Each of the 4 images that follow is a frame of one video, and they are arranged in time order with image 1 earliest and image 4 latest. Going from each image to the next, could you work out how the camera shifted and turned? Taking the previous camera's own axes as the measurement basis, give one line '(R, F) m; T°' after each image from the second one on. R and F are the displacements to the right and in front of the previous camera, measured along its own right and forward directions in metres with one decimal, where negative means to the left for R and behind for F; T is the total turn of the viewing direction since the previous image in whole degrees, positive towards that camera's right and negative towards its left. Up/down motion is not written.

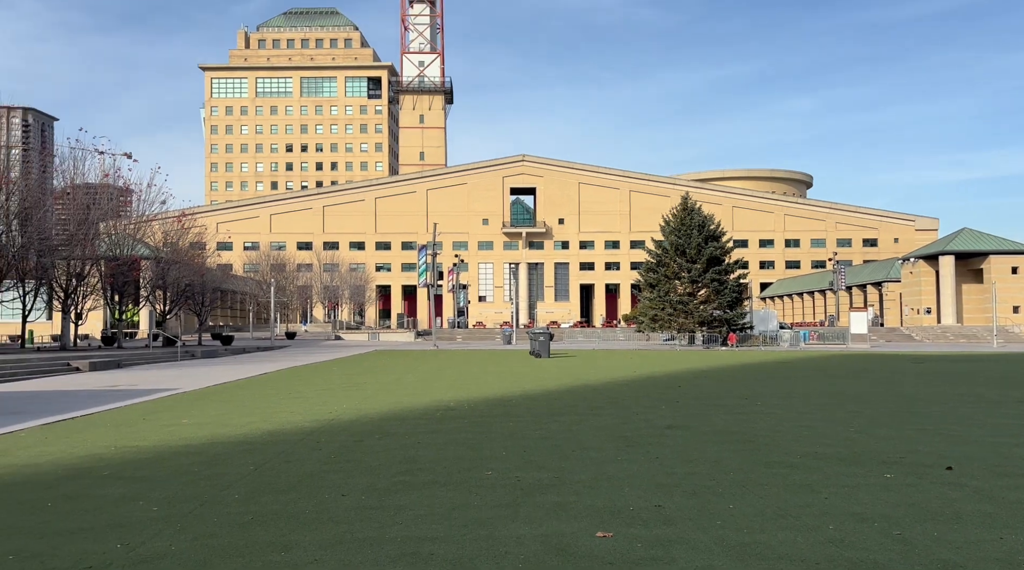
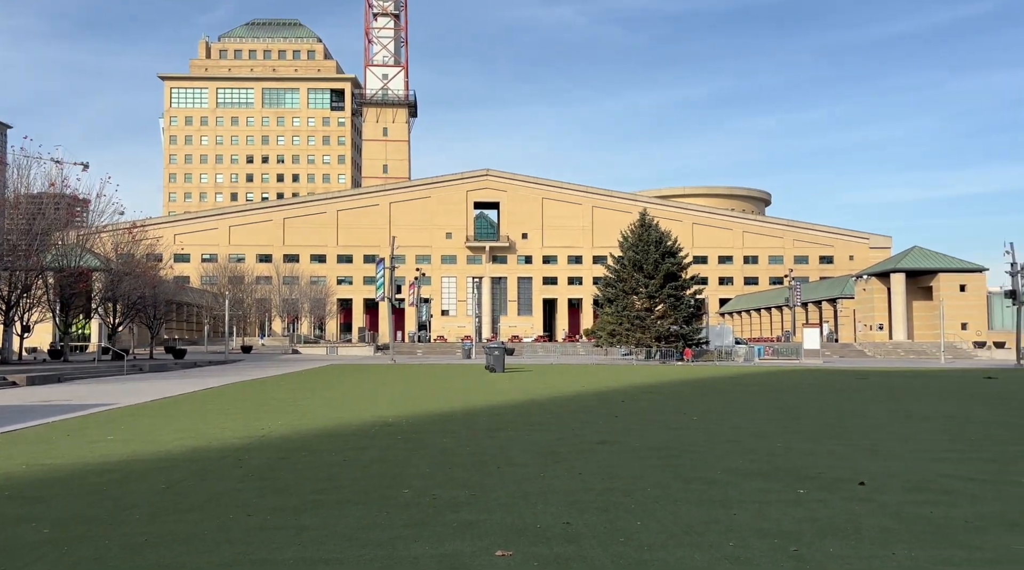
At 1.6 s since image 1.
(+0.4, 0.0) m; +3°
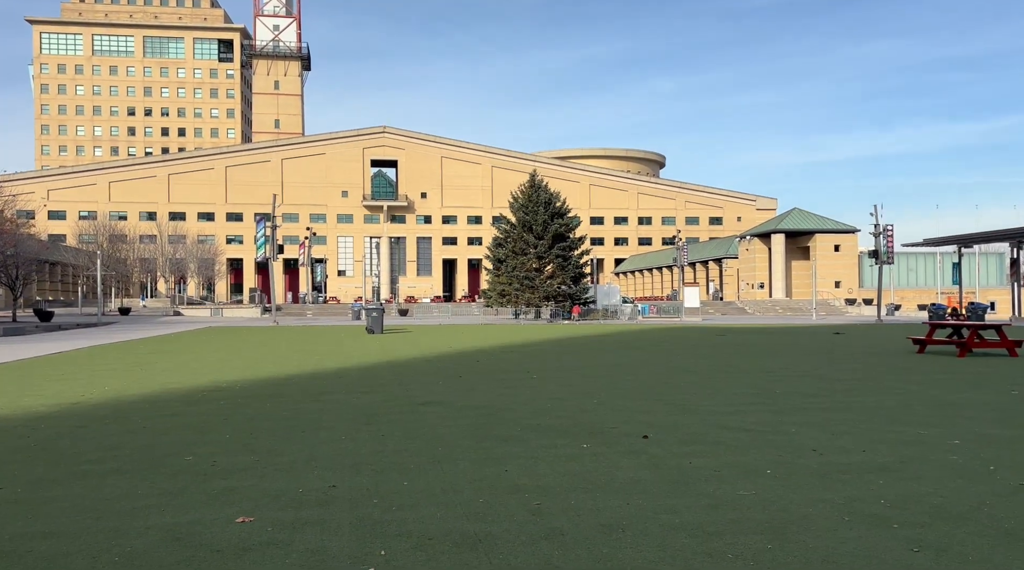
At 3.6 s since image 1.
(+1.0, 0.0) m; +7°
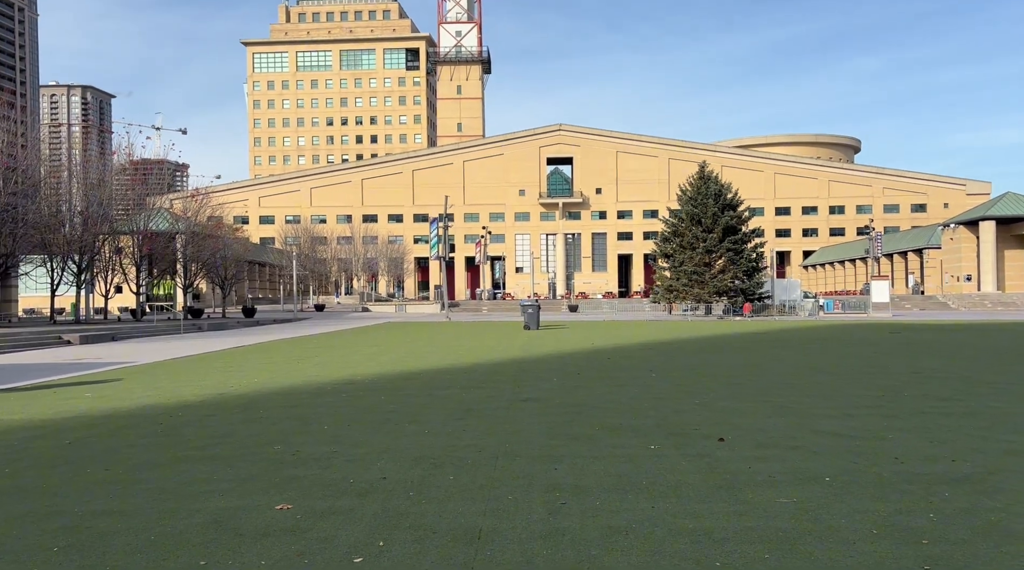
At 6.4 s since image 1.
(+1.0, 0.0) m; -12°
